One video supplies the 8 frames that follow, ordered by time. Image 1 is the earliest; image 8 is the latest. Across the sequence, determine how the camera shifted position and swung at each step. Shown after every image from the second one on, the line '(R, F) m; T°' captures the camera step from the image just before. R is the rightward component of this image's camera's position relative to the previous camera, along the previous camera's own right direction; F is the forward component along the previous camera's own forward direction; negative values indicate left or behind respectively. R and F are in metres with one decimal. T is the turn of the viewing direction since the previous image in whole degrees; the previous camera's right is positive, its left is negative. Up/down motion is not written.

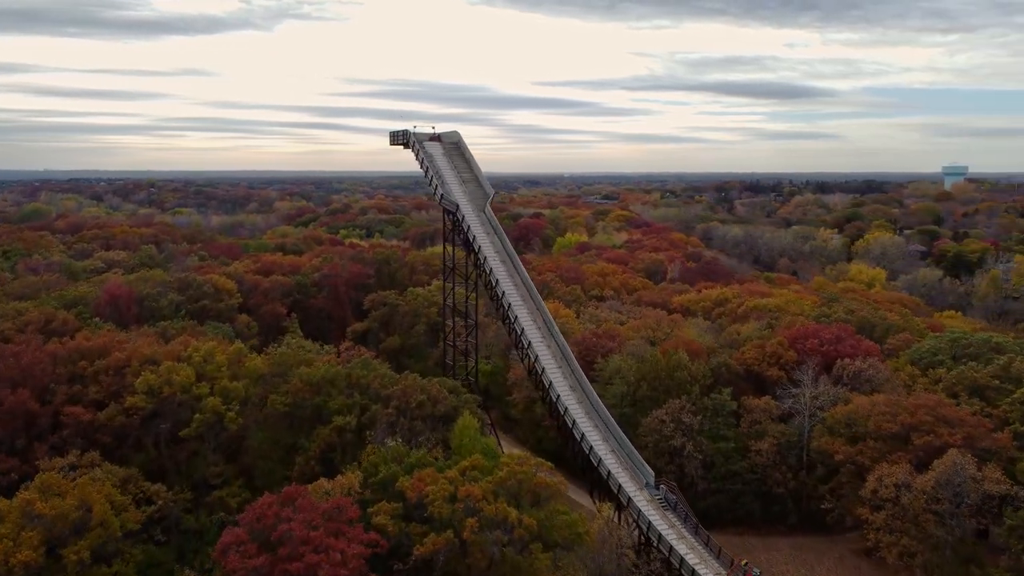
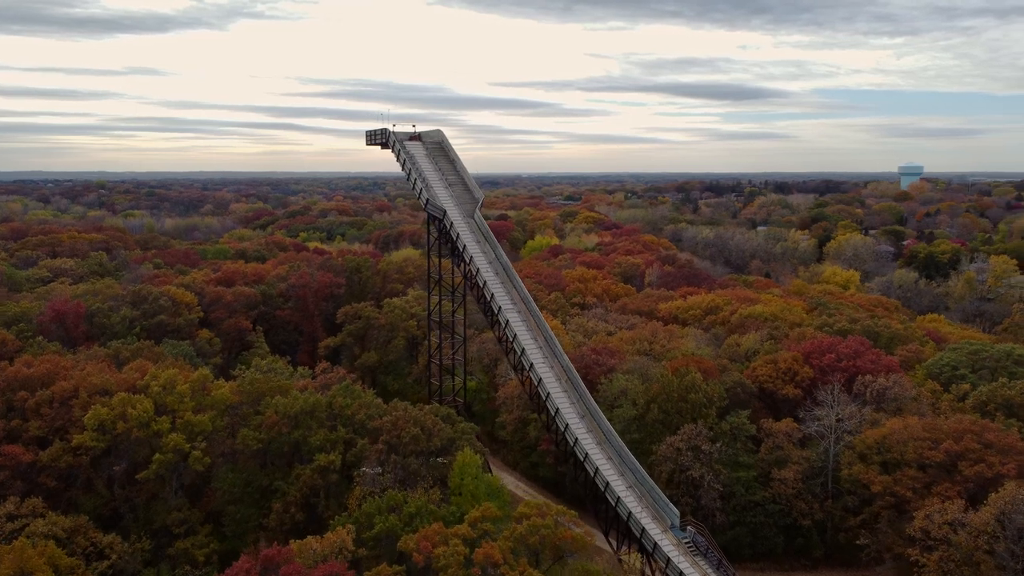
(-0.8, +1.9) m; +3°
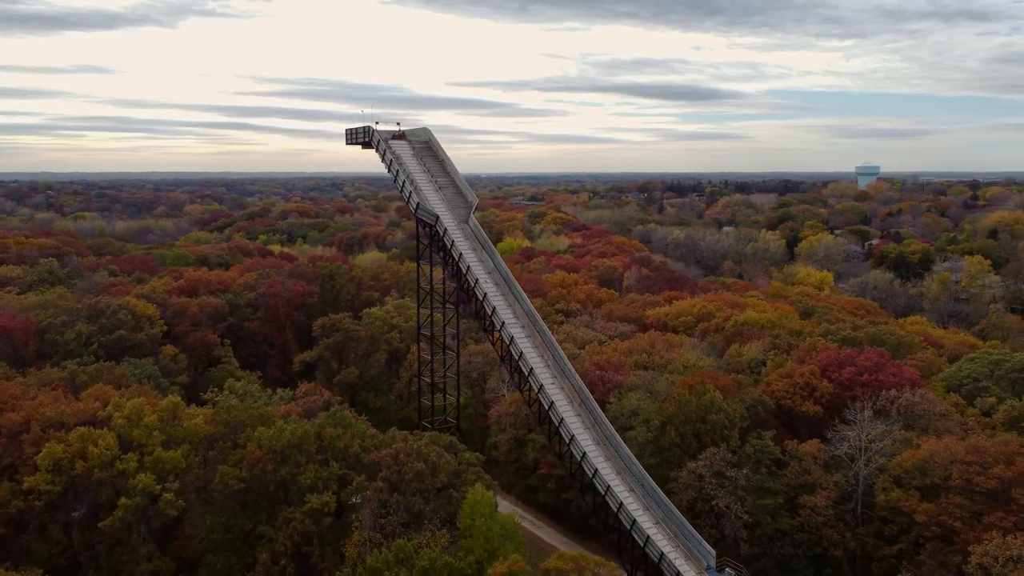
(-0.8, +1.6) m; +3°
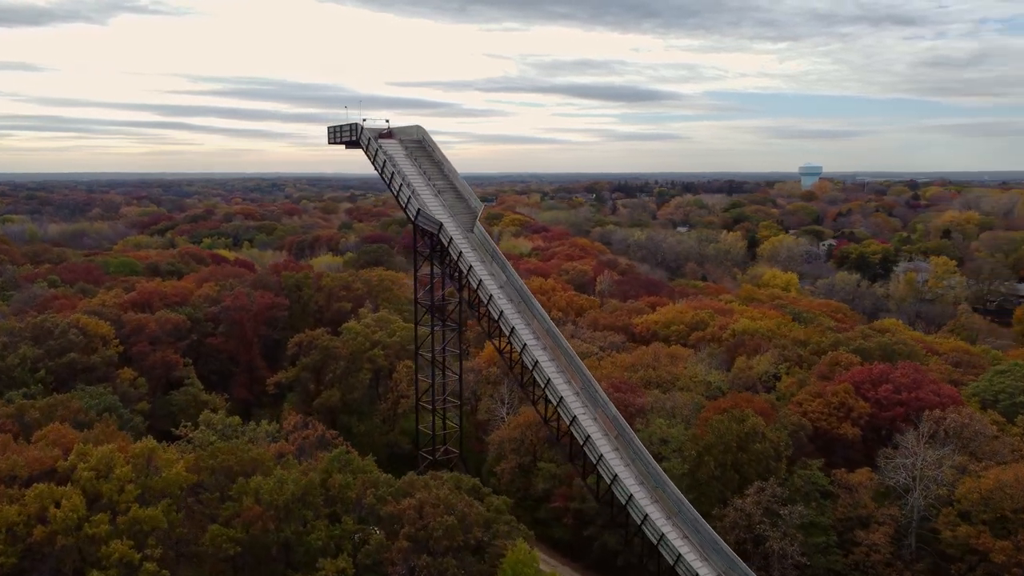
(-1.3, +1.9) m; +4°
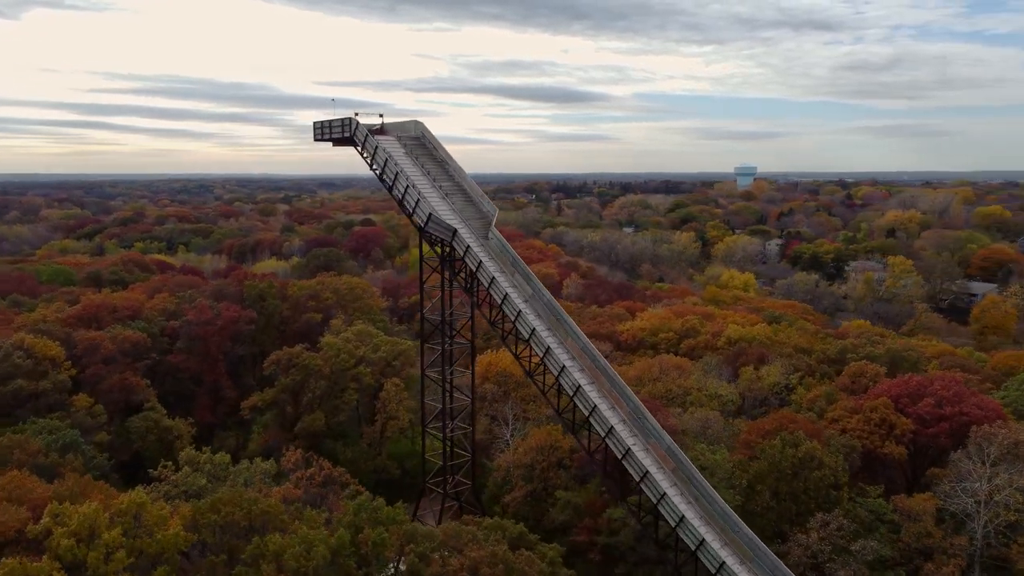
(-1.5, +1.7) m; +4°
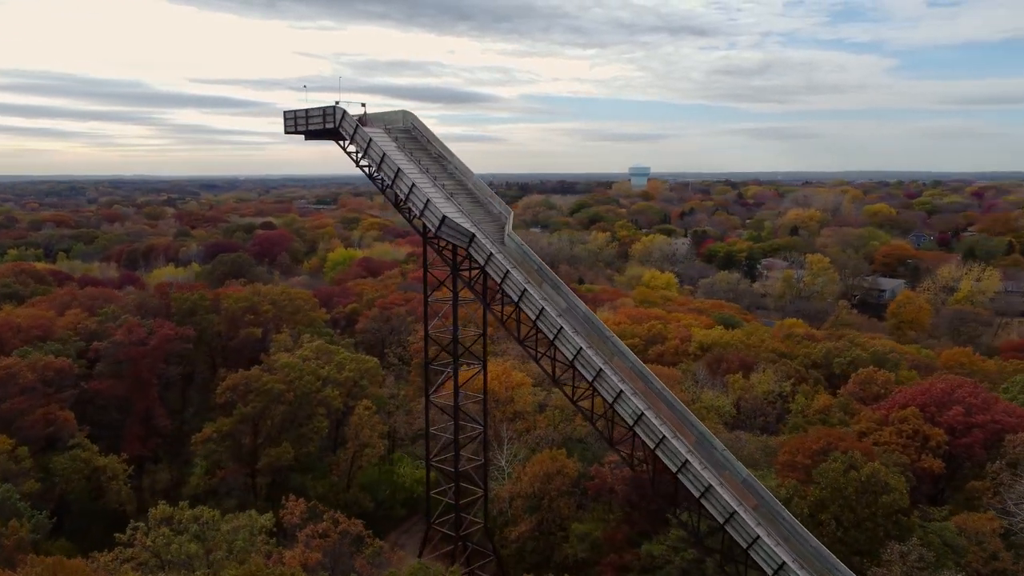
(-2.0, +1.9) m; +7°
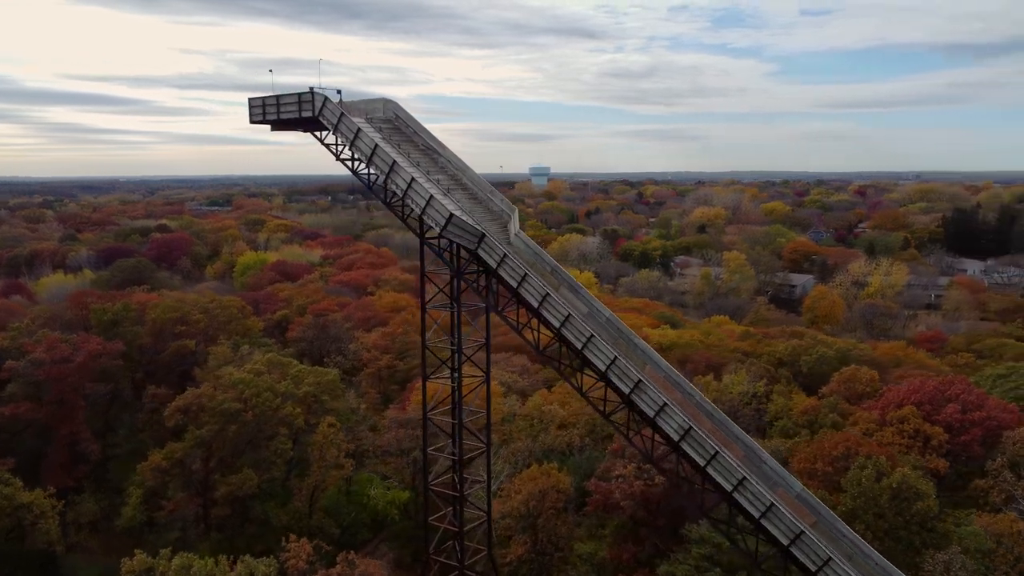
(-1.6, +1.2) m; +7°
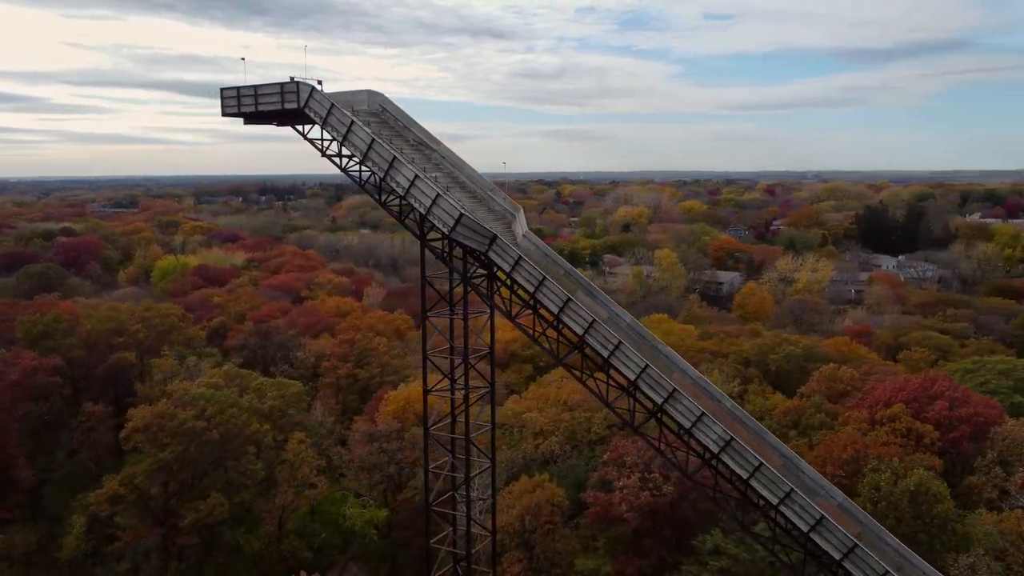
(-1.2, +0.8) m; +6°
